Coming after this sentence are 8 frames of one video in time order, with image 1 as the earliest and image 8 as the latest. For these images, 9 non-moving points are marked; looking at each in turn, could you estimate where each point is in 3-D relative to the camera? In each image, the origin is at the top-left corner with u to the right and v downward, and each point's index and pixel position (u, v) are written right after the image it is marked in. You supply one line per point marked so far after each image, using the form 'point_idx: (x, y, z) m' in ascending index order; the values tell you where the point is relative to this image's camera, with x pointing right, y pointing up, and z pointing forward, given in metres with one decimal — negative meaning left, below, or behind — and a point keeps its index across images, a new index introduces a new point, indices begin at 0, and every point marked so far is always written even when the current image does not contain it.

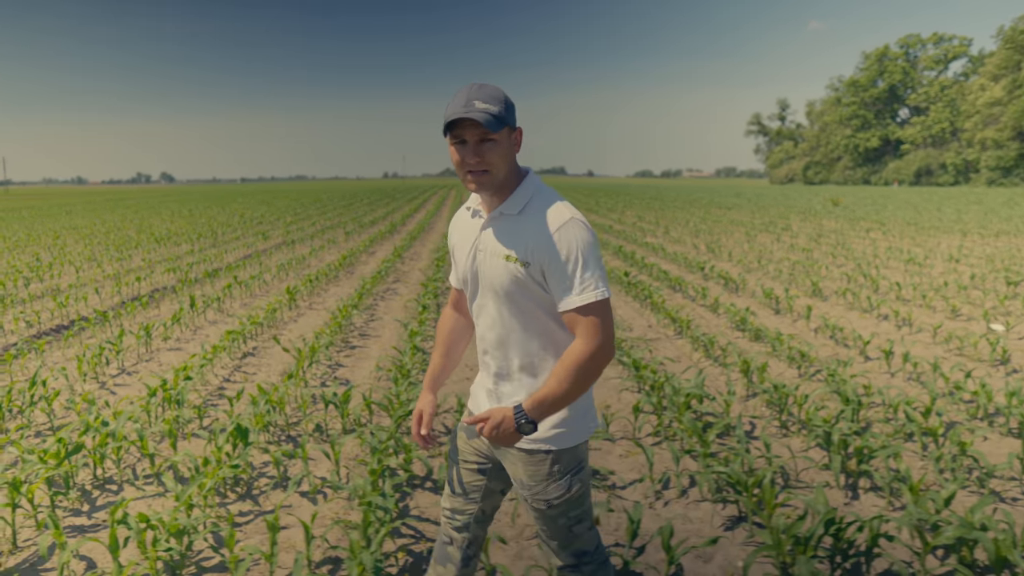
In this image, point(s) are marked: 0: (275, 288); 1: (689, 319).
0: (-2.9, 0.0, +10.2) m
1: (+1.8, -0.3, +8.1) m
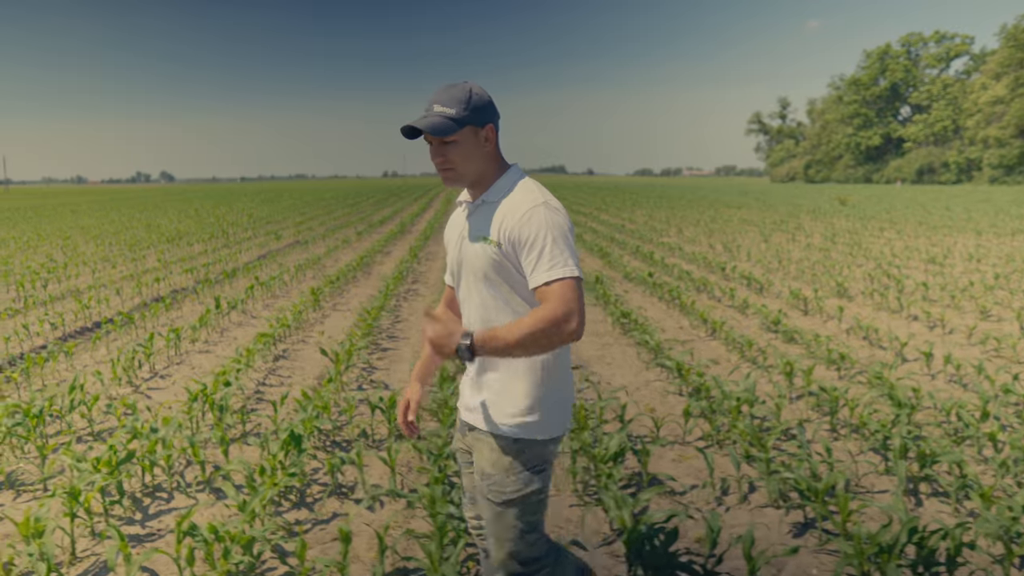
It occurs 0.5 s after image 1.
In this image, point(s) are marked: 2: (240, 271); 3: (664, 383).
0: (-2.6, 0.0, +10.1) m
1: (+2.1, -0.3, +8.0) m
2: (-3.6, +0.2, +11.4) m
3: (+1.1, -0.7, +6.0) m
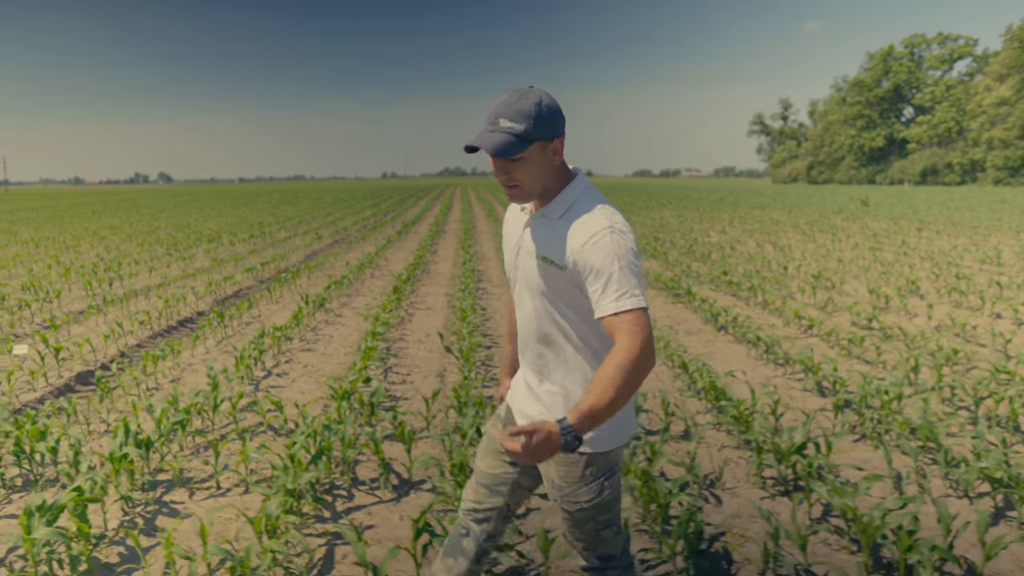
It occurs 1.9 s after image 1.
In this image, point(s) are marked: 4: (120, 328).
0: (-1.8, 0.0, +10.1) m
1: (+3.0, -0.3, +8.0) m
2: (-2.8, +0.2, +11.4) m
3: (+2.0, -0.7, +6.0) m
4: (-3.6, -0.4, +7.6) m
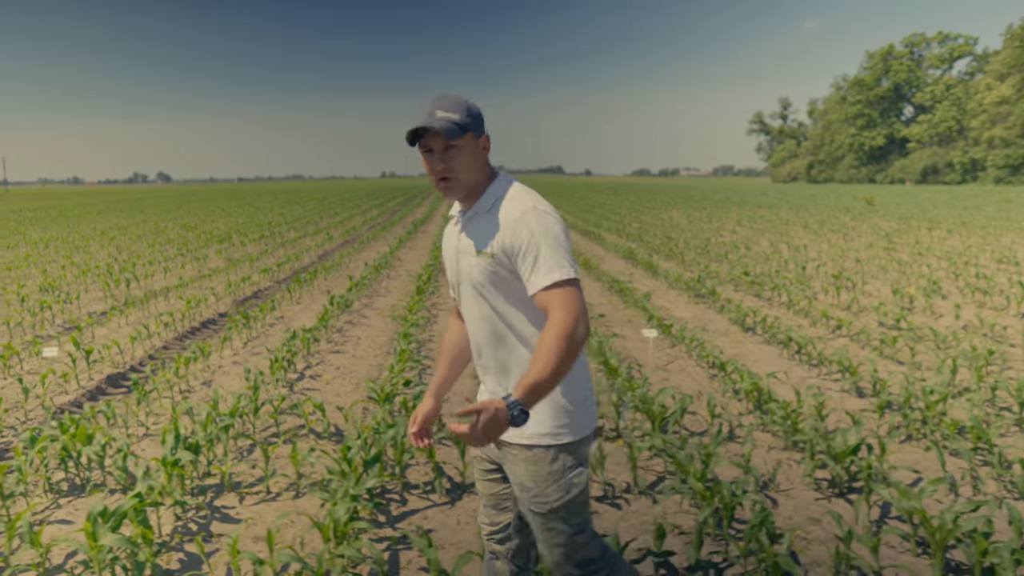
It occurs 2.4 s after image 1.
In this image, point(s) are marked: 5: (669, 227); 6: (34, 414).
0: (-1.5, 0.0, +10.0) m
1: (+3.2, -0.3, +8.0) m
2: (-2.5, +0.2, +11.3) m
3: (+2.3, -0.7, +6.0) m
4: (-3.3, -0.4, +7.5) m
5: (+3.4, +1.3, +17.9) m
6: (-3.2, -0.8, +5.6) m
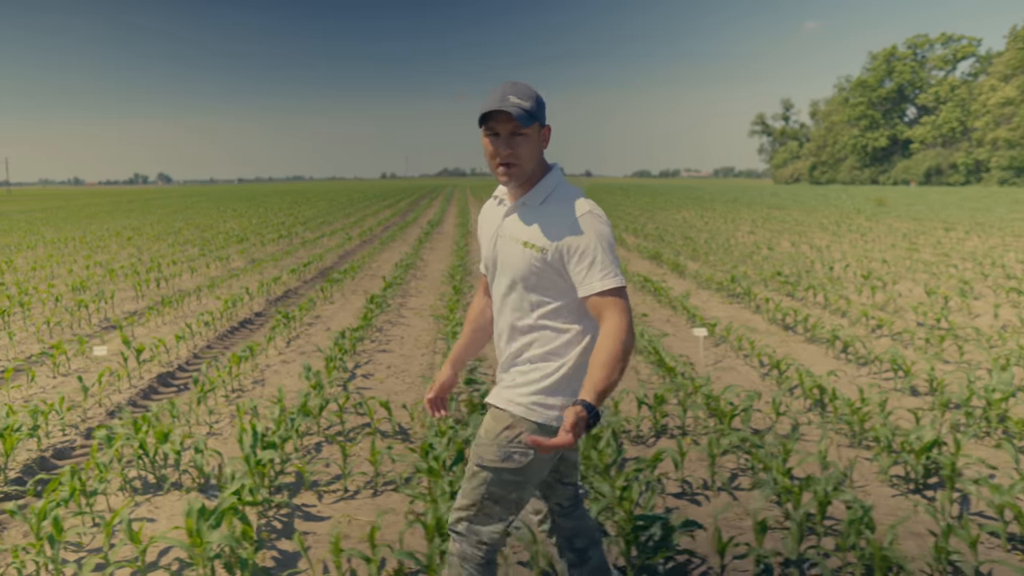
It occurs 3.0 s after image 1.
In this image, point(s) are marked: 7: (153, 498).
0: (-1.1, 0.0, +10.1) m
1: (+3.6, -0.3, +8.0) m
2: (-2.2, +0.2, +11.3) m
3: (+2.7, -0.7, +6.0) m
4: (-2.9, -0.4, +7.5) m
5: (+3.8, +1.3, +17.9) m
6: (-2.8, -0.8, +5.6) m
7: (-1.8, -1.1, +4.2) m
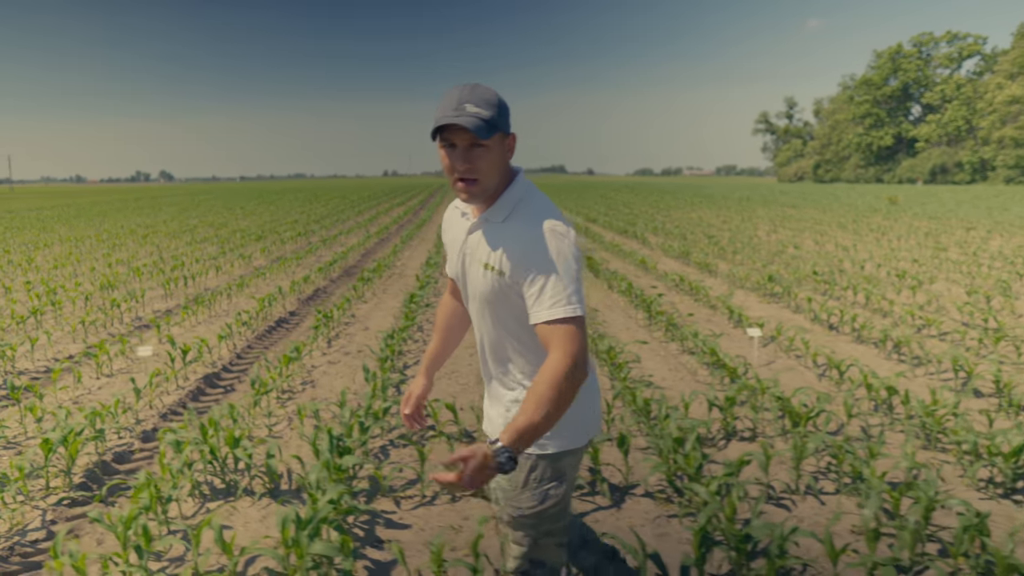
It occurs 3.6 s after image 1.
0: (-0.7, 0.0, +10.0) m
1: (+4.0, -0.3, +7.9) m
2: (-1.8, +0.2, +11.2) m
3: (+3.1, -0.7, +5.9) m
4: (-2.5, -0.4, +7.4) m
5: (+4.1, +1.3, +17.8) m
6: (-2.4, -0.8, +5.5) m
7: (-1.4, -1.1, +4.1) m
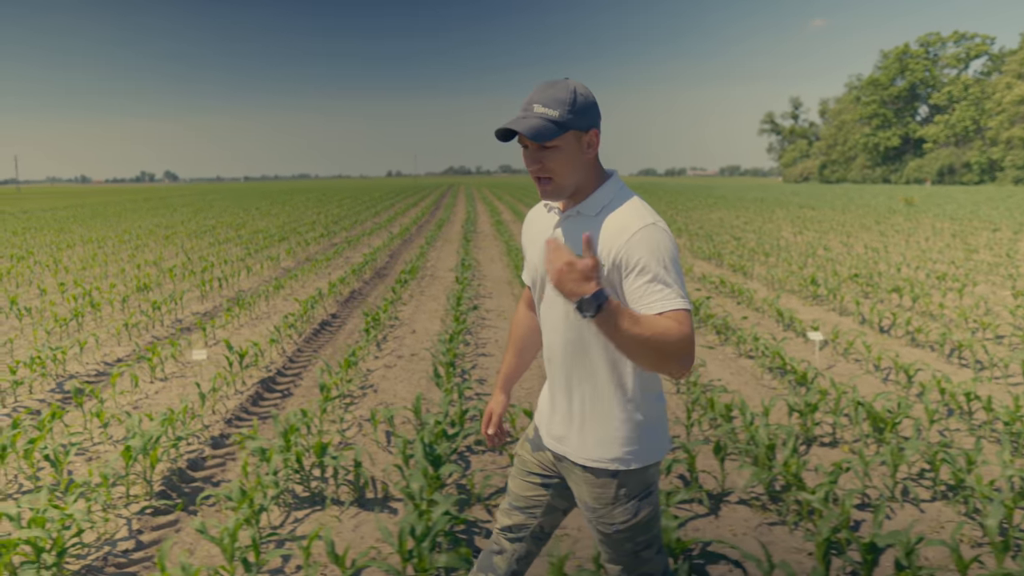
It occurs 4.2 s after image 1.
0: (-0.3, 0.0, +9.9) m
1: (+4.5, -0.3, +7.9) m
2: (-1.3, +0.2, +11.1) m
3: (+3.5, -0.7, +5.8) m
4: (-2.1, -0.4, +7.4) m
5: (+4.6, +1.3, +17.7) m
6: (-1.9, -0.9, +5.4) m
7: (-0.9, -1.1, +4.0) m
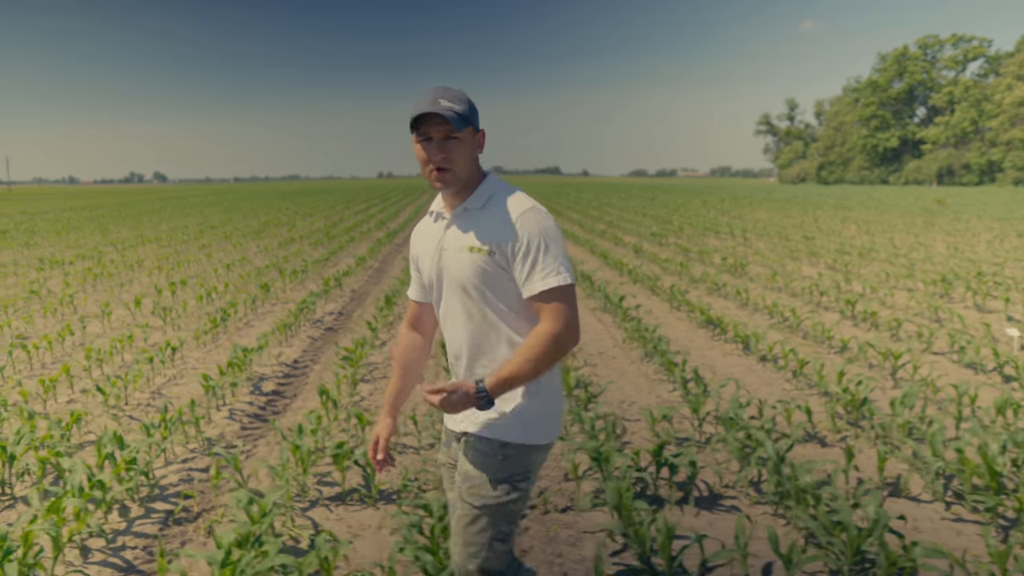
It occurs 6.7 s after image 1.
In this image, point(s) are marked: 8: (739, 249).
0: (+1.2, 0.0, +9.8) m
1: (+6.0, -0.3, +7.9) m
2: (+0.2, +0.2, +11.1) m
3: (+5.2, -0.7, +5.9) m
4: (-0.5, -0.4, +7.3) m
5: (+5.9, +1.3, +17.8) m
6: (-0.3, -0.8, +5.3) m
7: (+0.7, -1.1, +3.9) m
8: (+3.7, +0.7, +13.7) m
